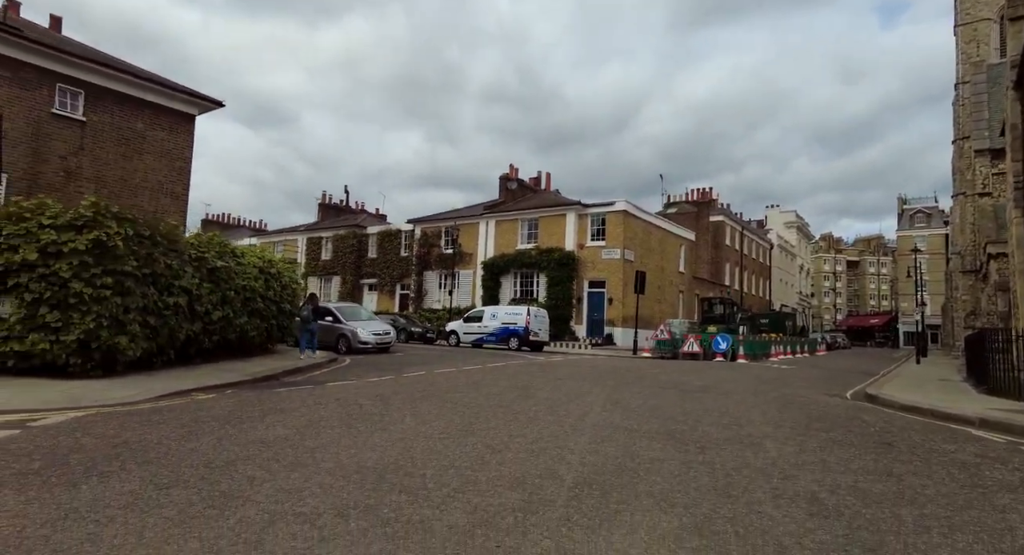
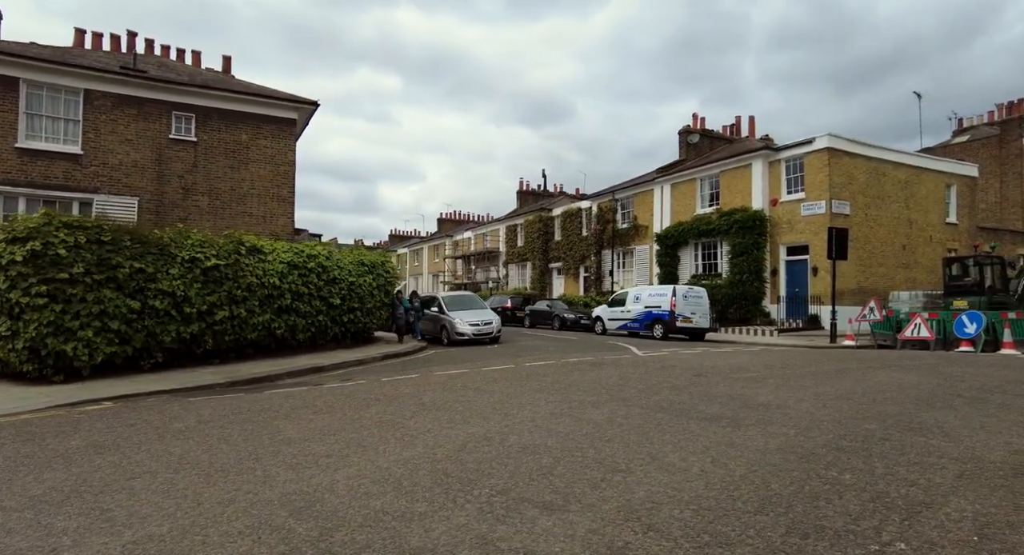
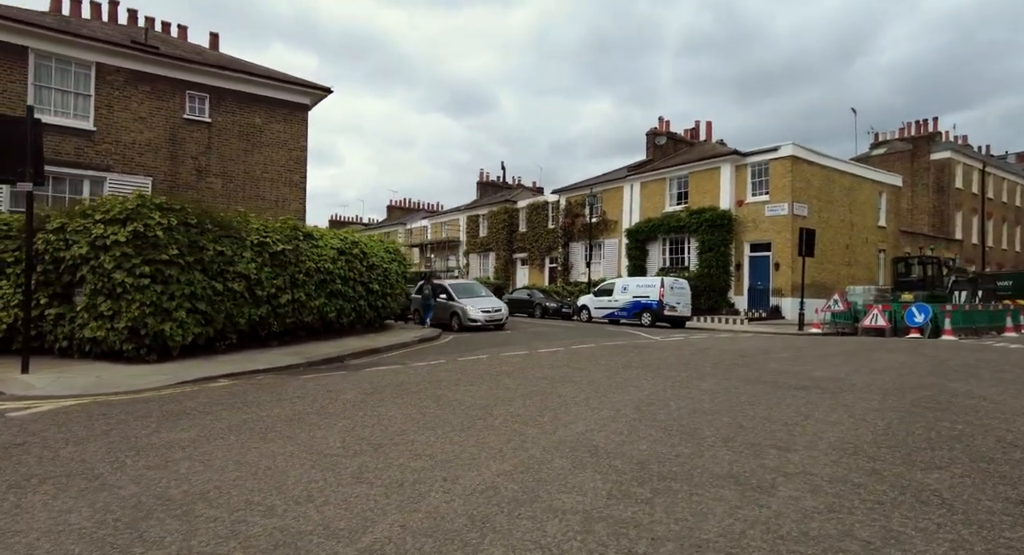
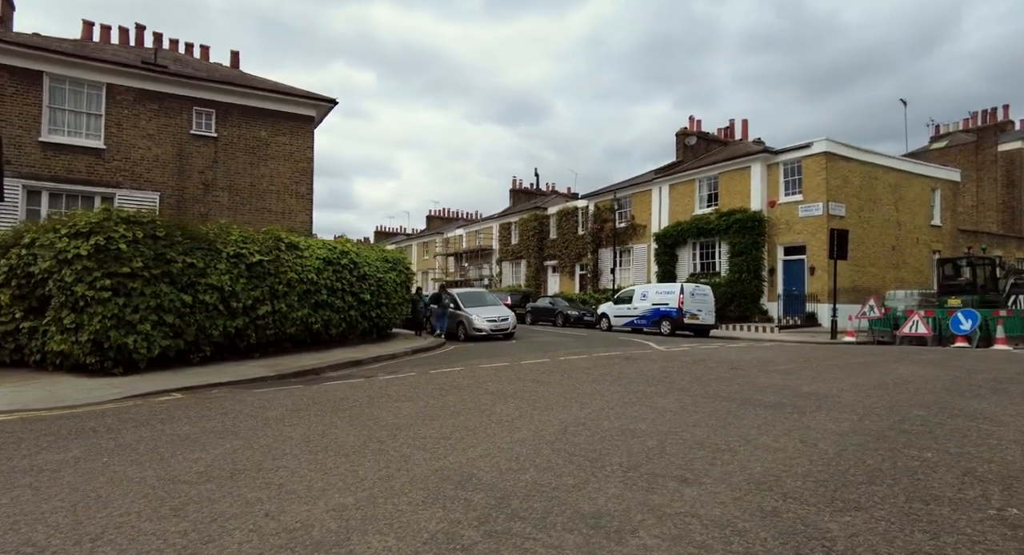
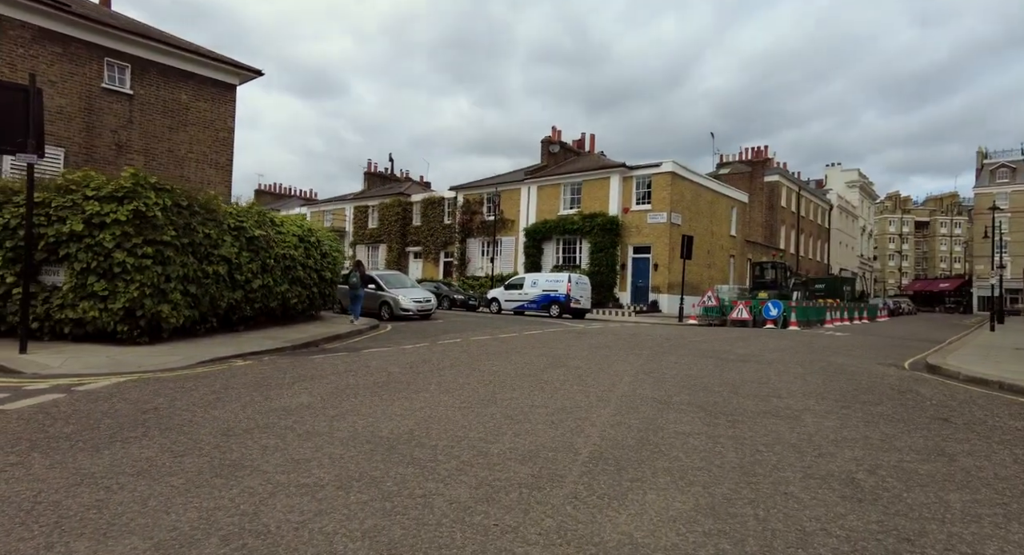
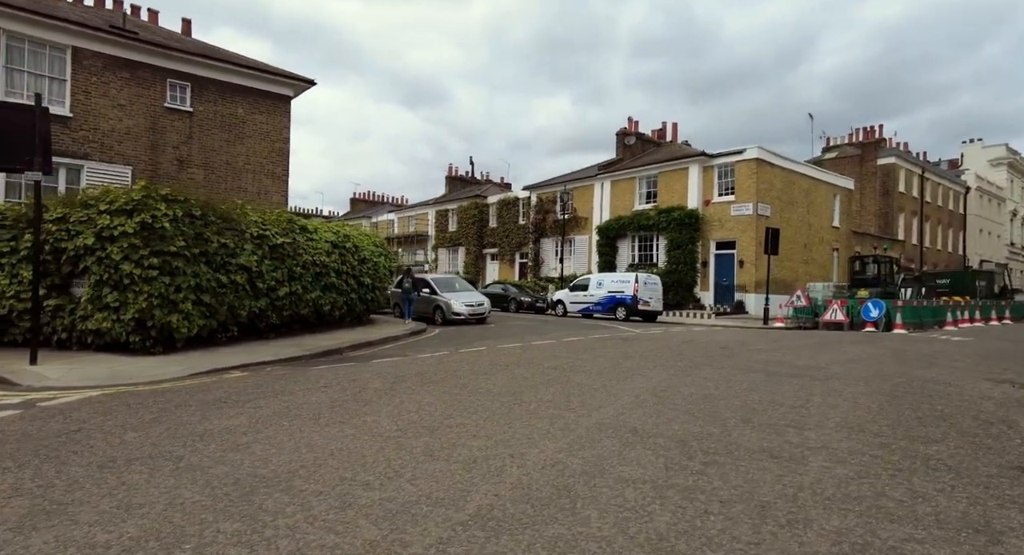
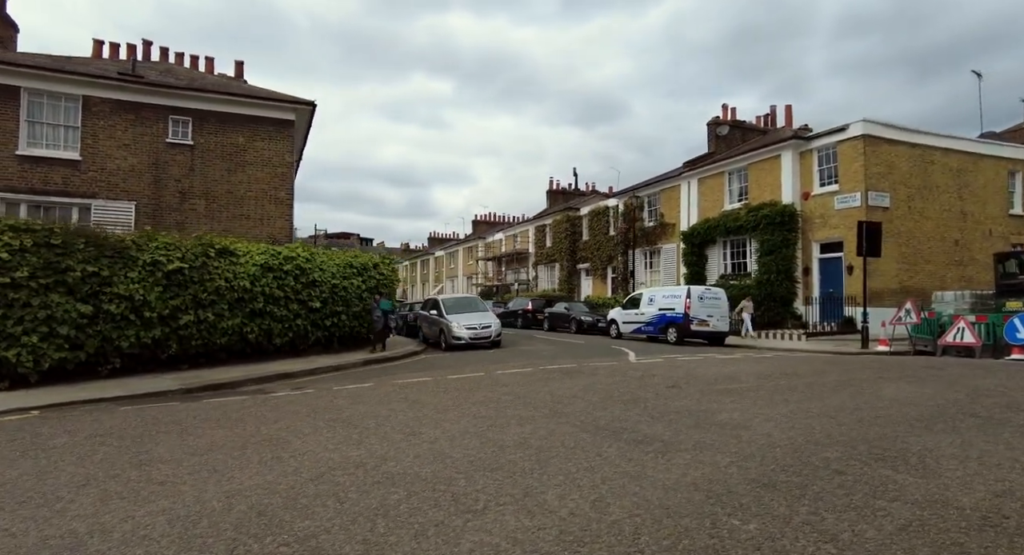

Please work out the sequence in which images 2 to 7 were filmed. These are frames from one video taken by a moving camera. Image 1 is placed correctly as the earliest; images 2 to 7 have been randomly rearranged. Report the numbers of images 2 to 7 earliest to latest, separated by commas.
5, 6, 3, 4, 2, 7
